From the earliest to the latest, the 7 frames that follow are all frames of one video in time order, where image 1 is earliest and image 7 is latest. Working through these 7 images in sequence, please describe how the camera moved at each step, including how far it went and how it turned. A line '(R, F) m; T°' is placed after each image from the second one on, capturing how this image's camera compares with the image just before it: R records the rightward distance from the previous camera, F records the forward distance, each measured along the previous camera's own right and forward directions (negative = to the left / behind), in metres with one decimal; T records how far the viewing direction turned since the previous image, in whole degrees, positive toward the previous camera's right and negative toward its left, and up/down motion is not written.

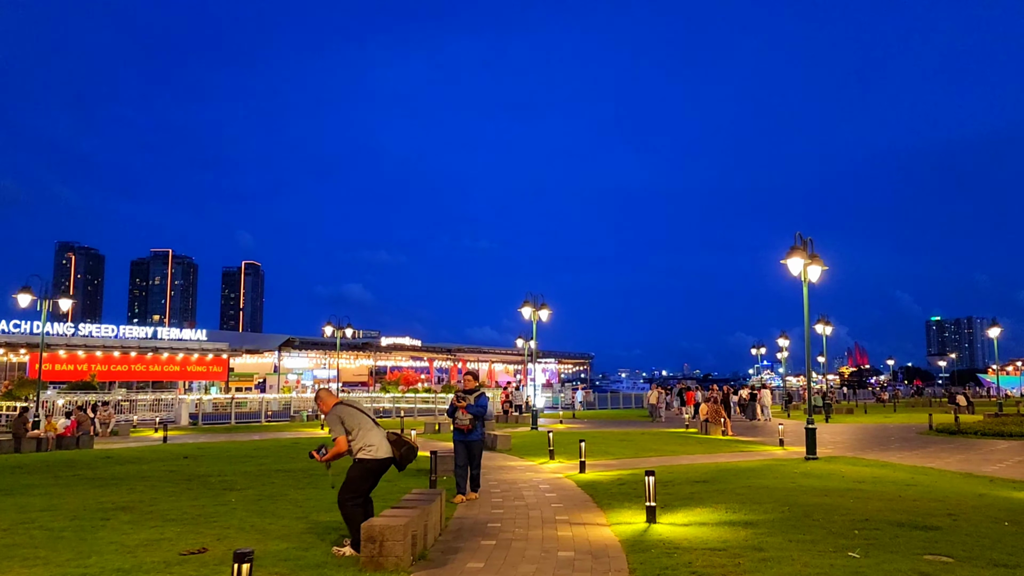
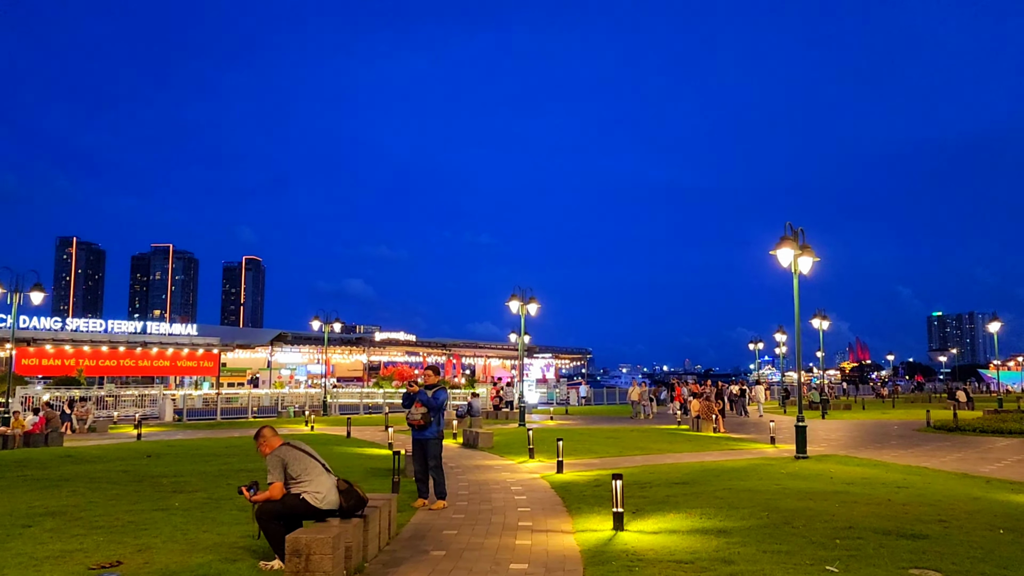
(+0.6, +0.8) m; 0°
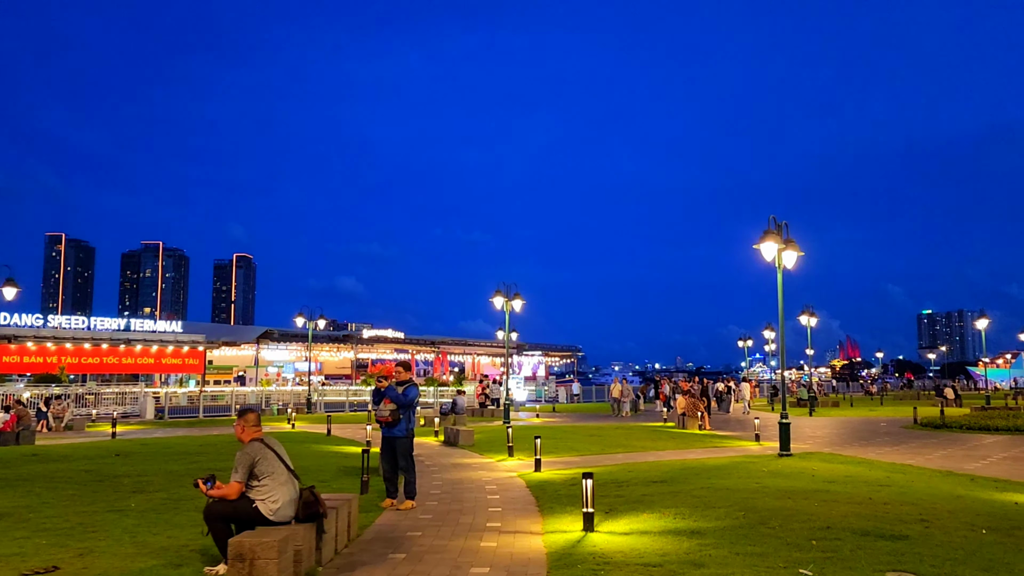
(+0.3, +0.4) m; +1°
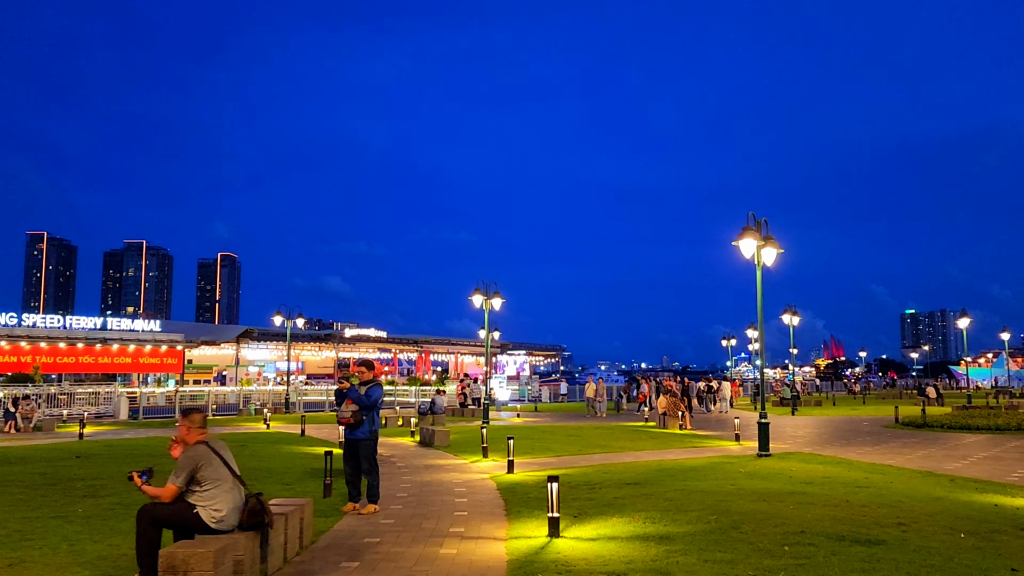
(+0.3, +0.4) m; +1°
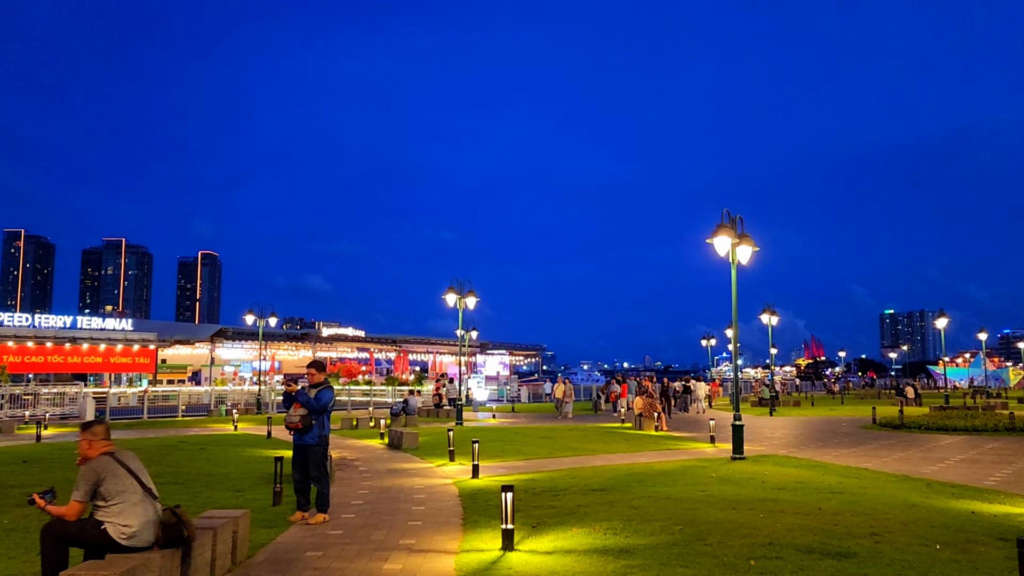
(+0.3, +0.6) m; +1°
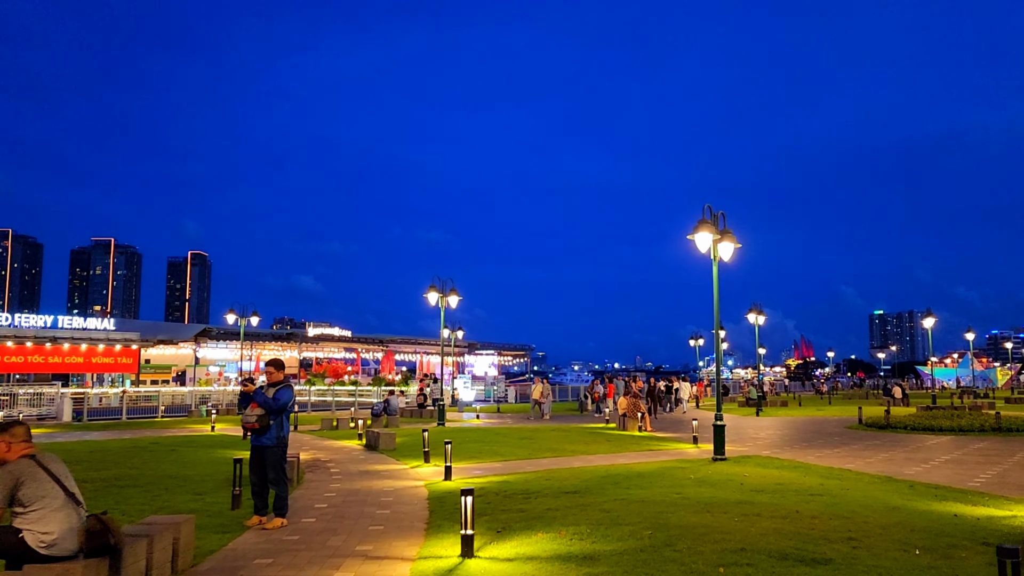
(+0.3, +0.4) m; +1°
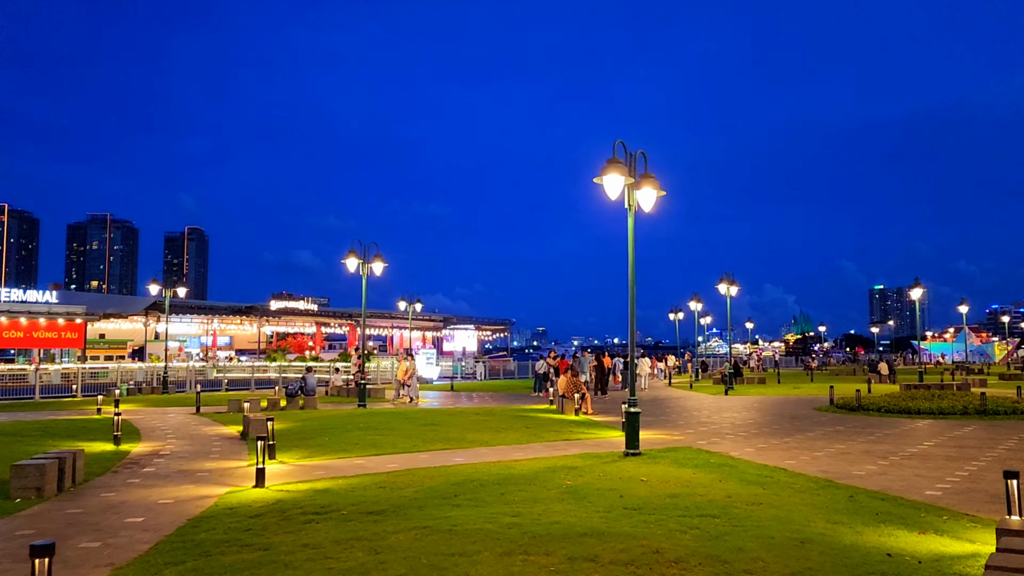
(+2.5, +3.5) m; 0°
